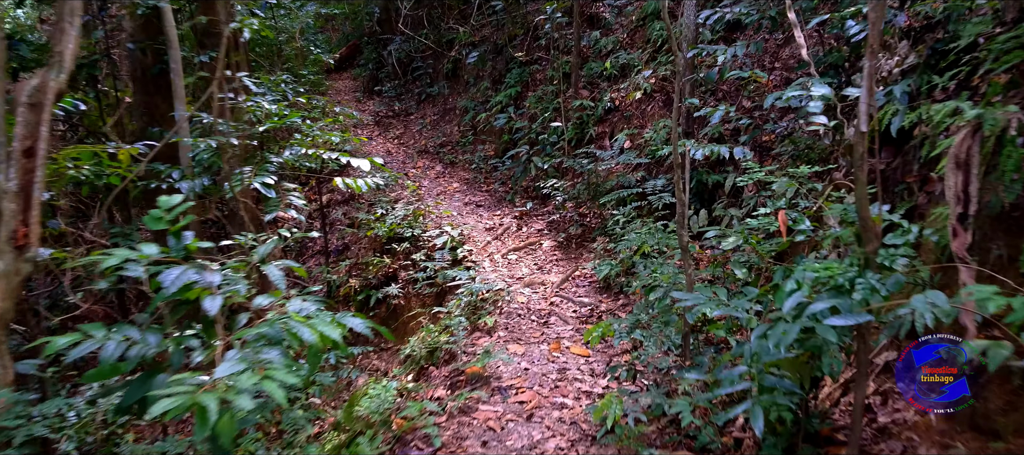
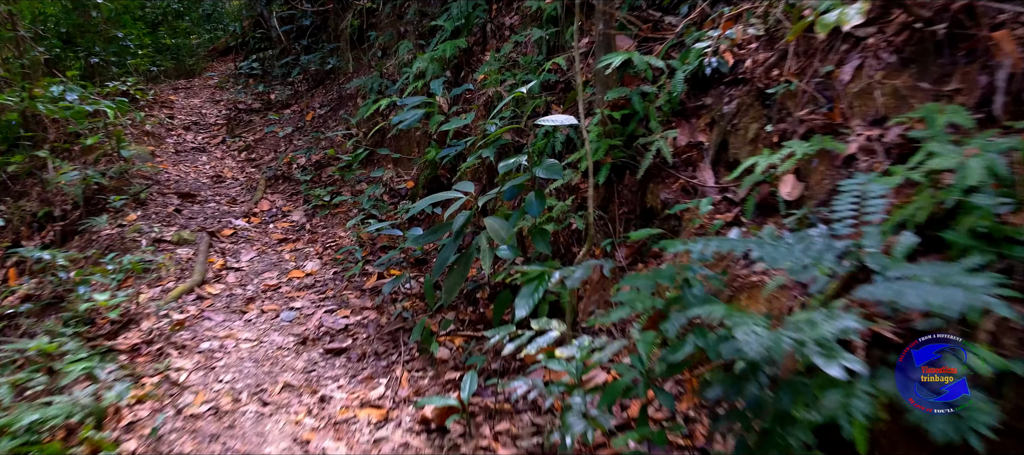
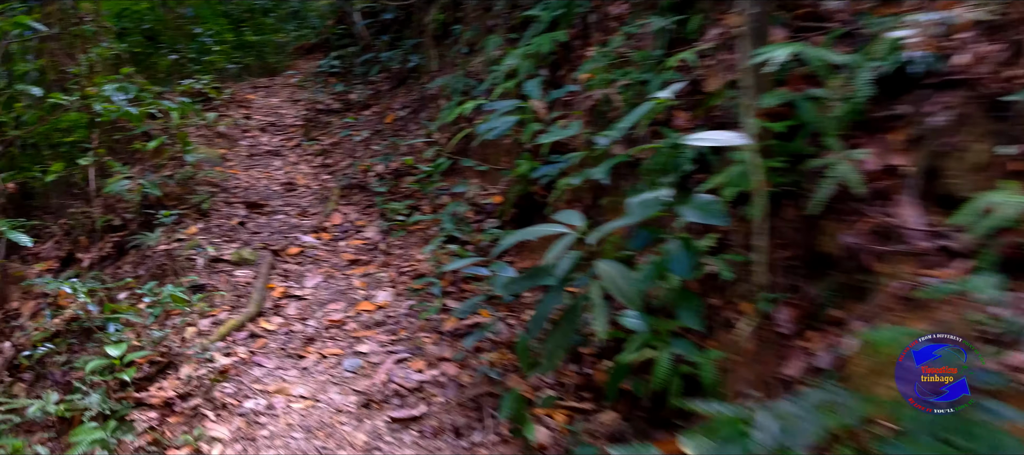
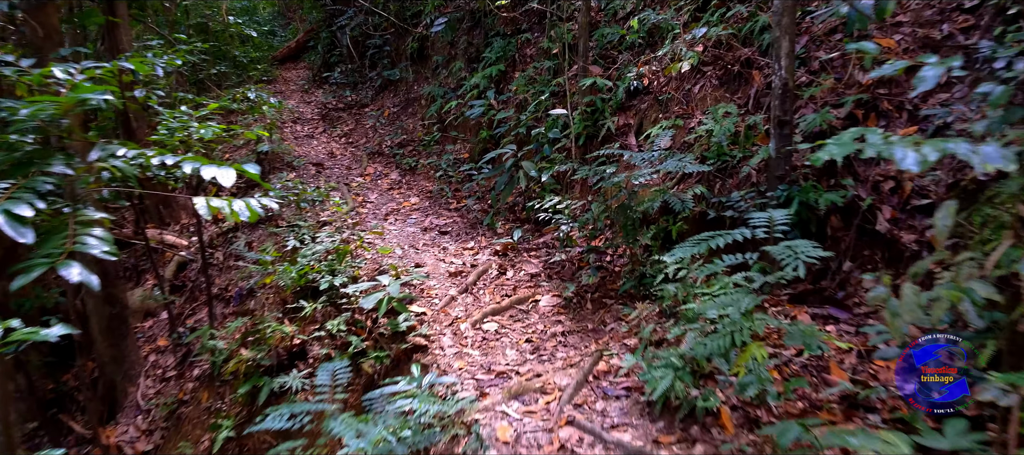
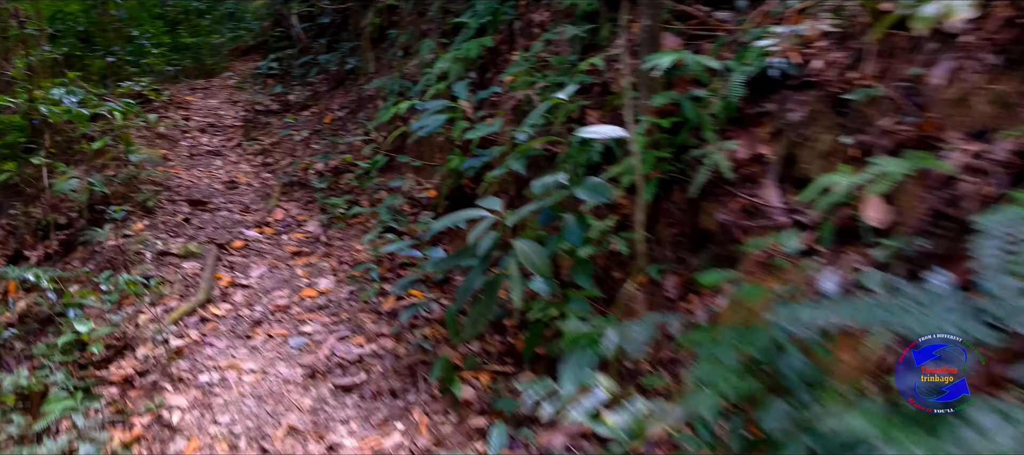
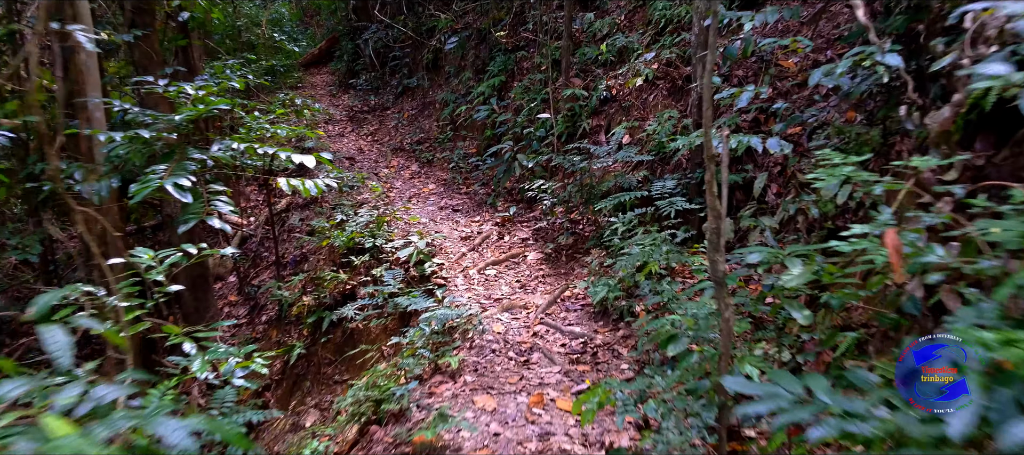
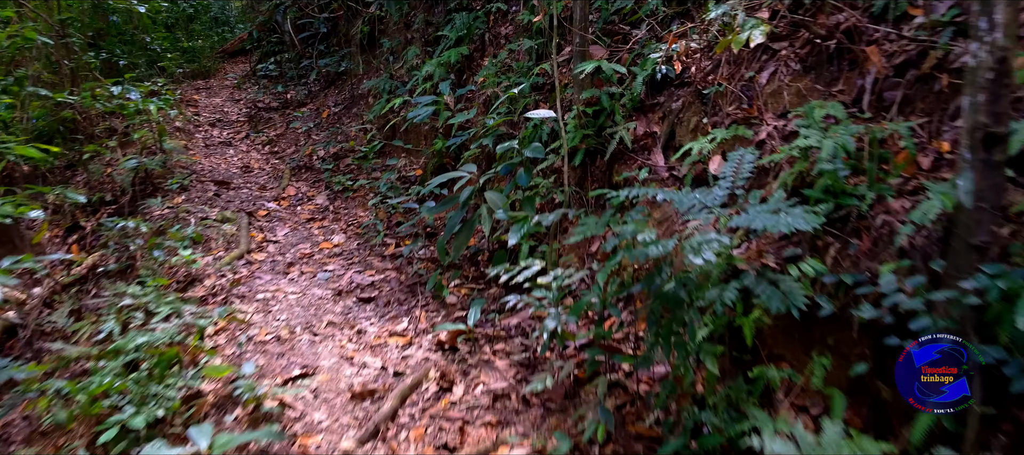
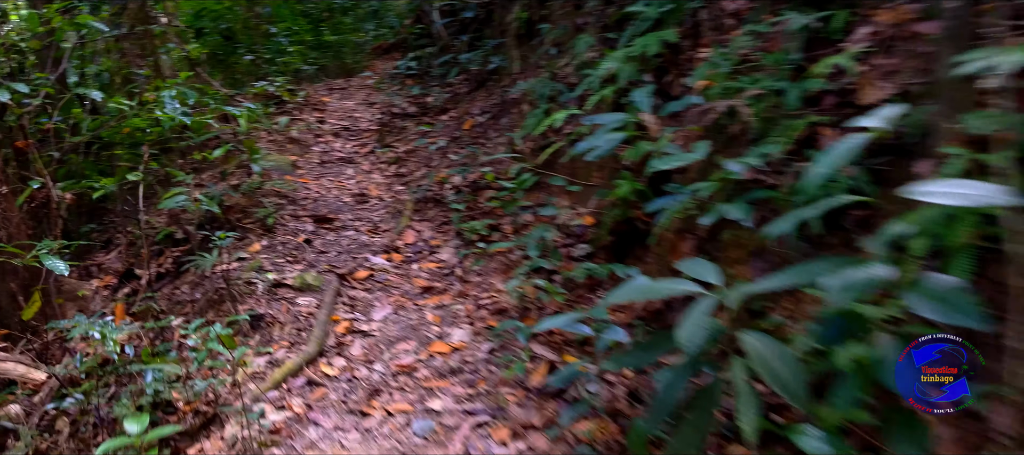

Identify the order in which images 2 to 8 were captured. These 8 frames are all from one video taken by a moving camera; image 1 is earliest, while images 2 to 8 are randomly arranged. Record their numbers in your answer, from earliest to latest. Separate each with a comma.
6, 4, 7, 2, 5, 3, 8
